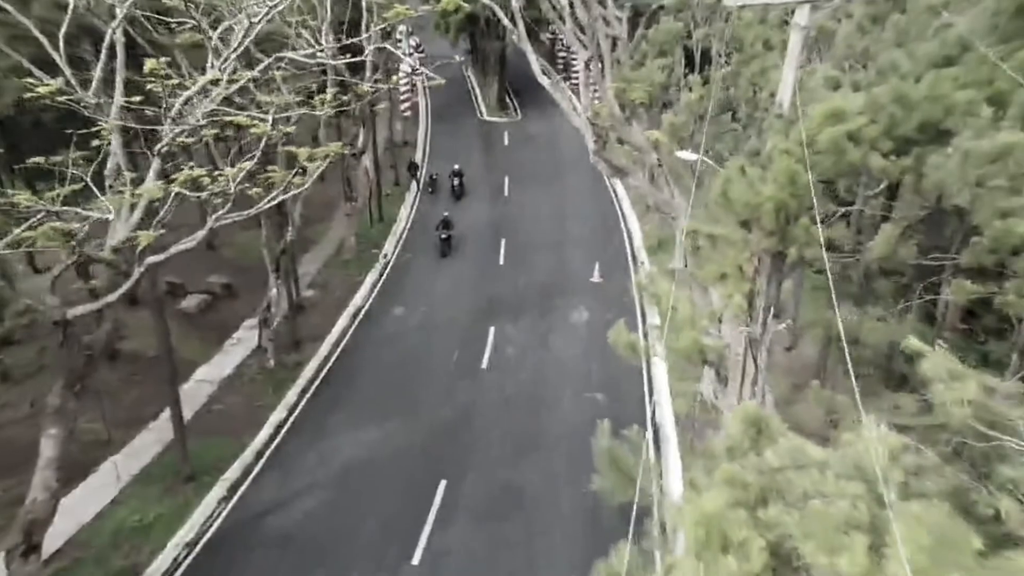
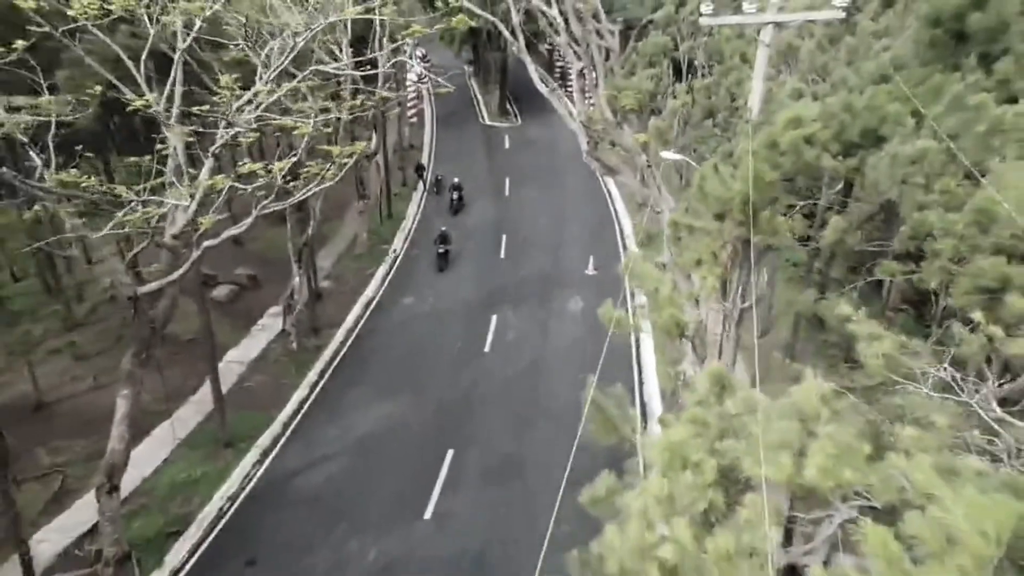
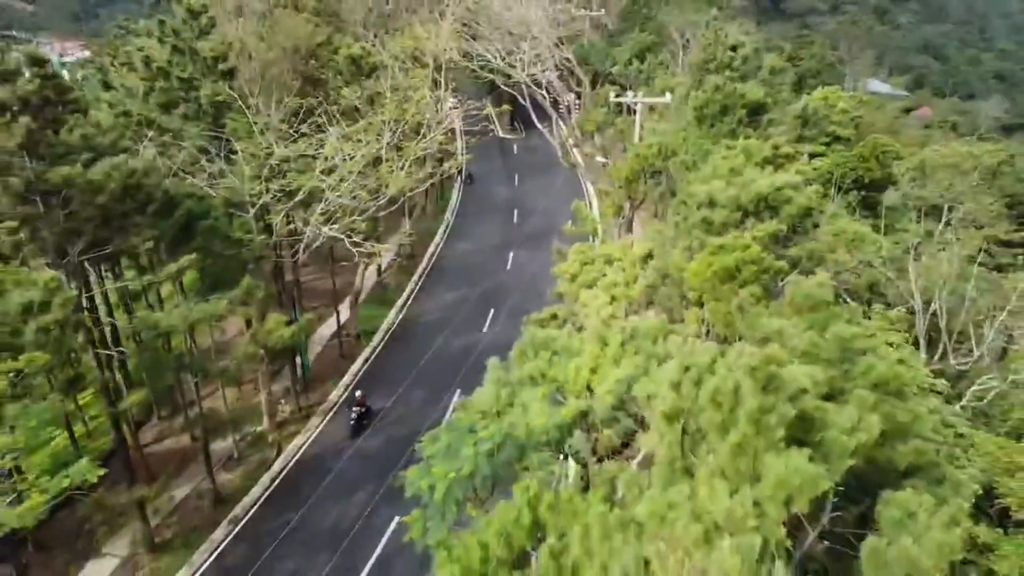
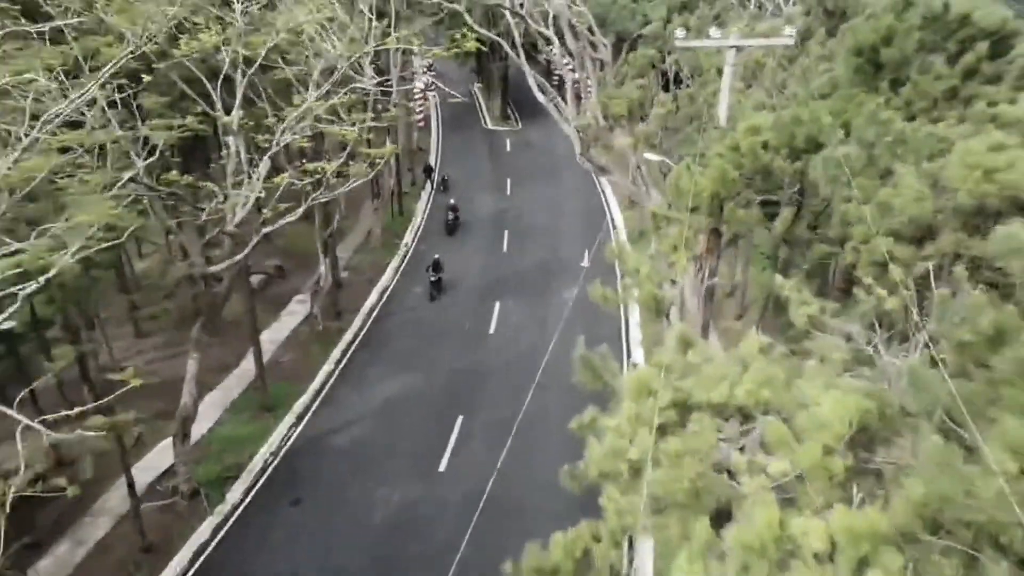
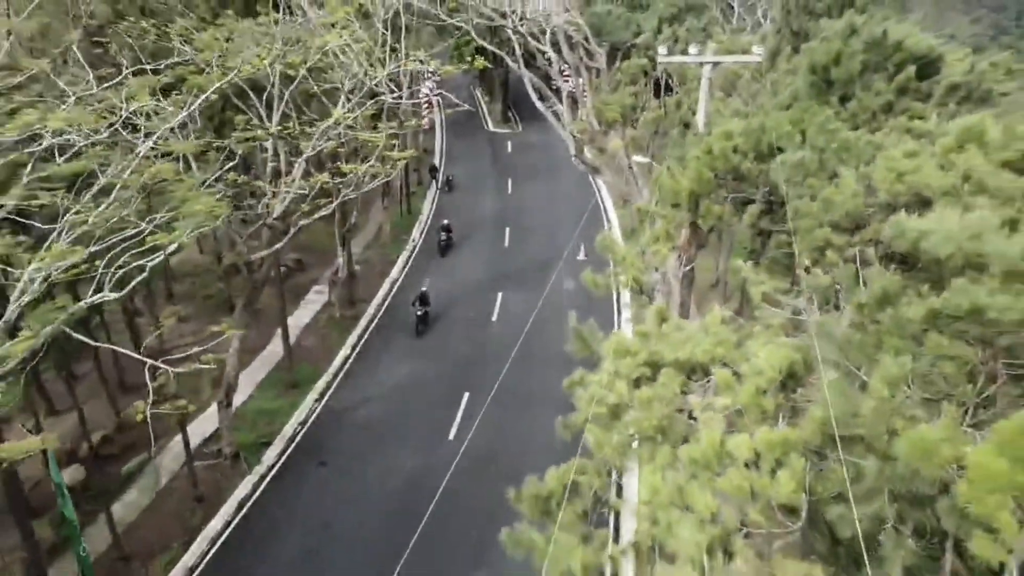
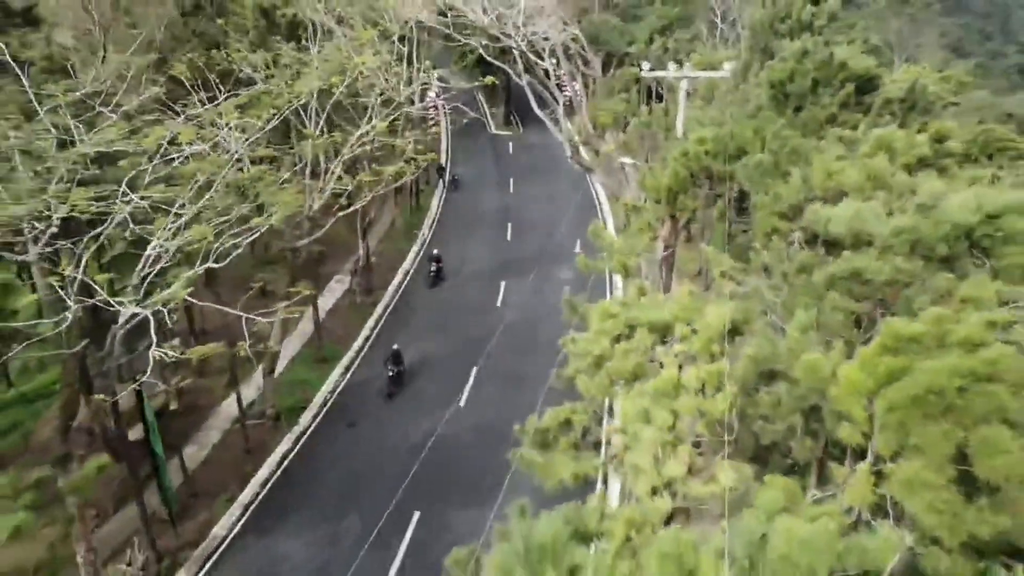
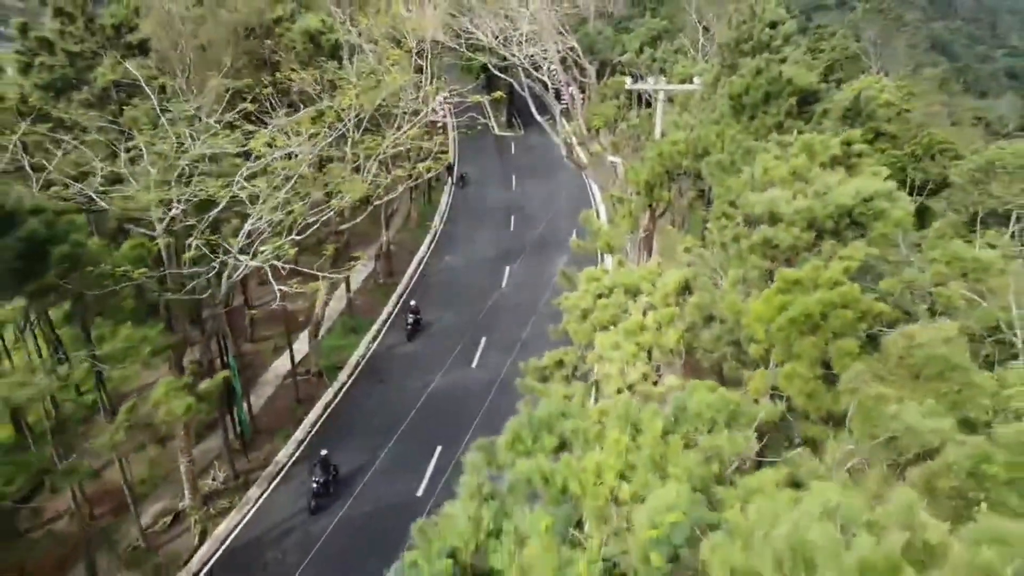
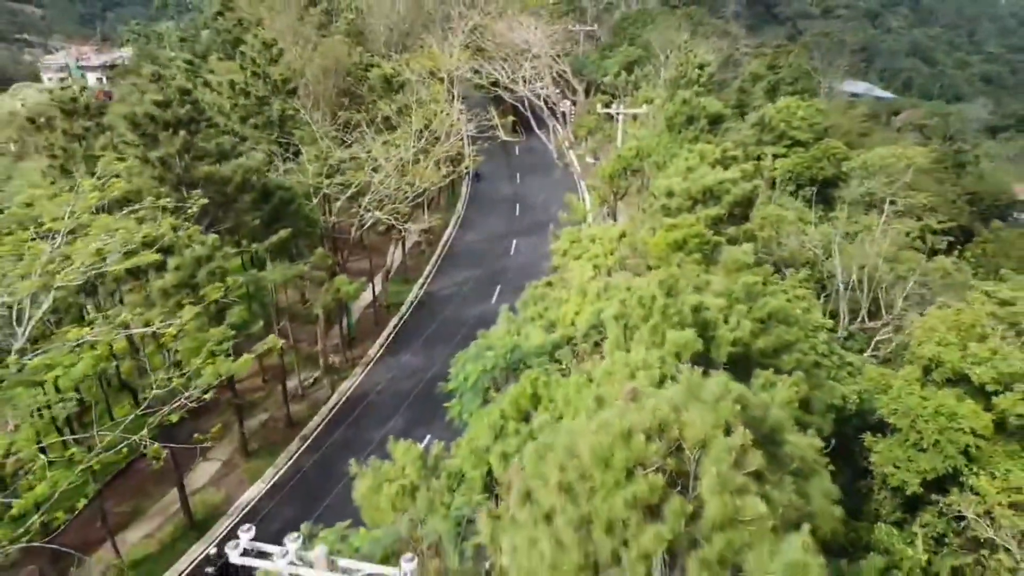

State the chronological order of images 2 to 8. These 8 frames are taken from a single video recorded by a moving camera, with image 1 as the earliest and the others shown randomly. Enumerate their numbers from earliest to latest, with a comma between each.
2, 4, 5, 6, 7, 3, 8
